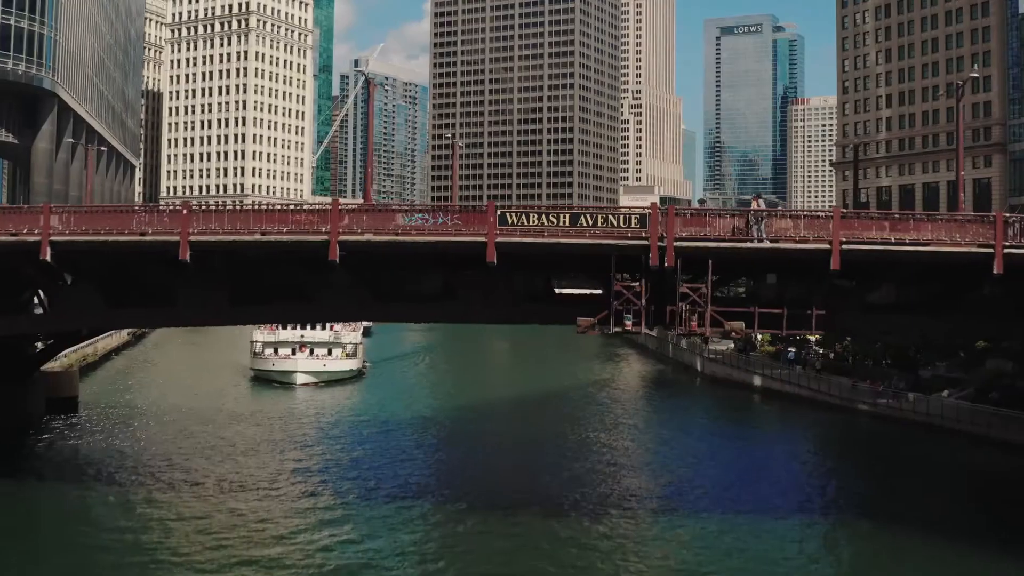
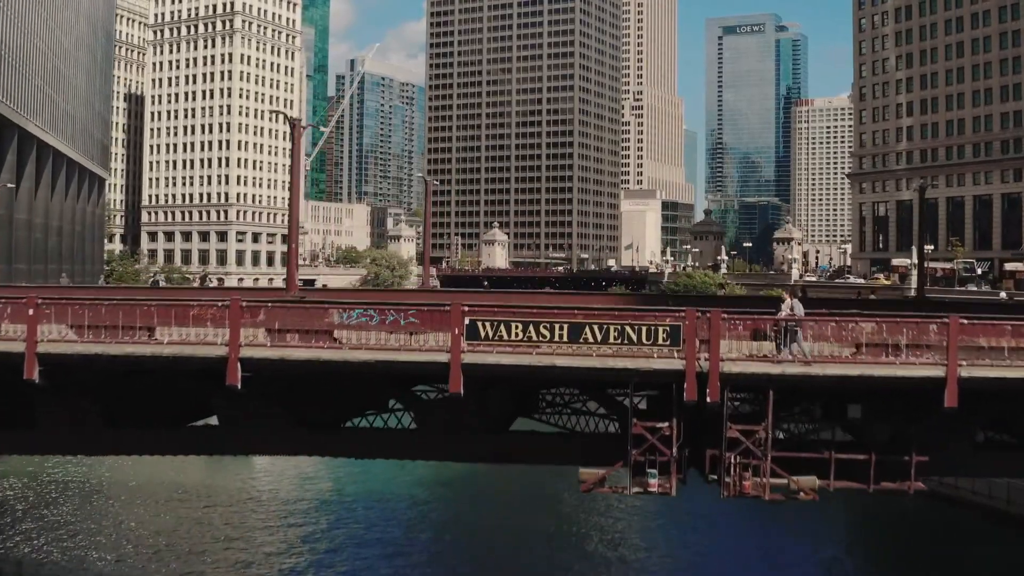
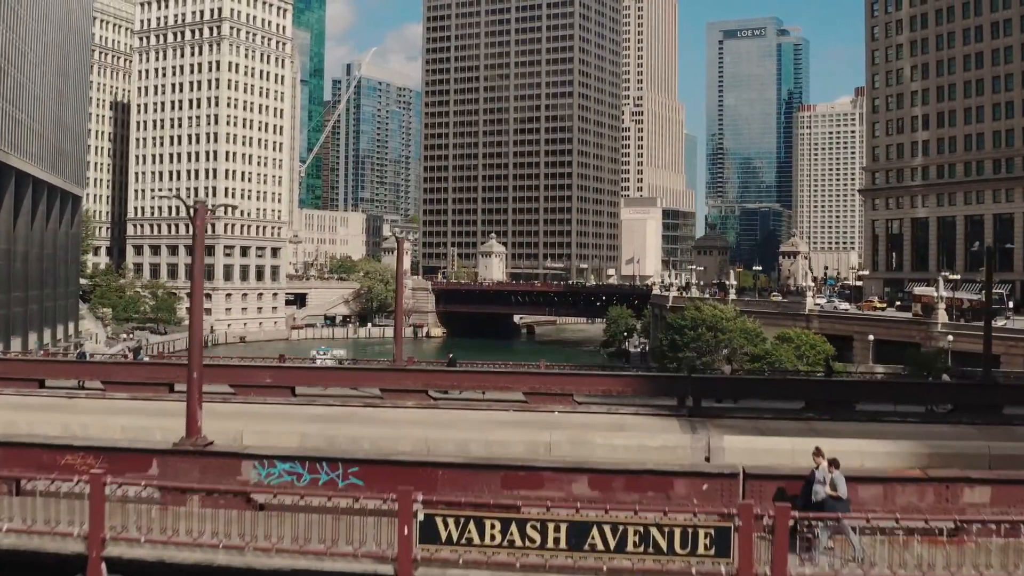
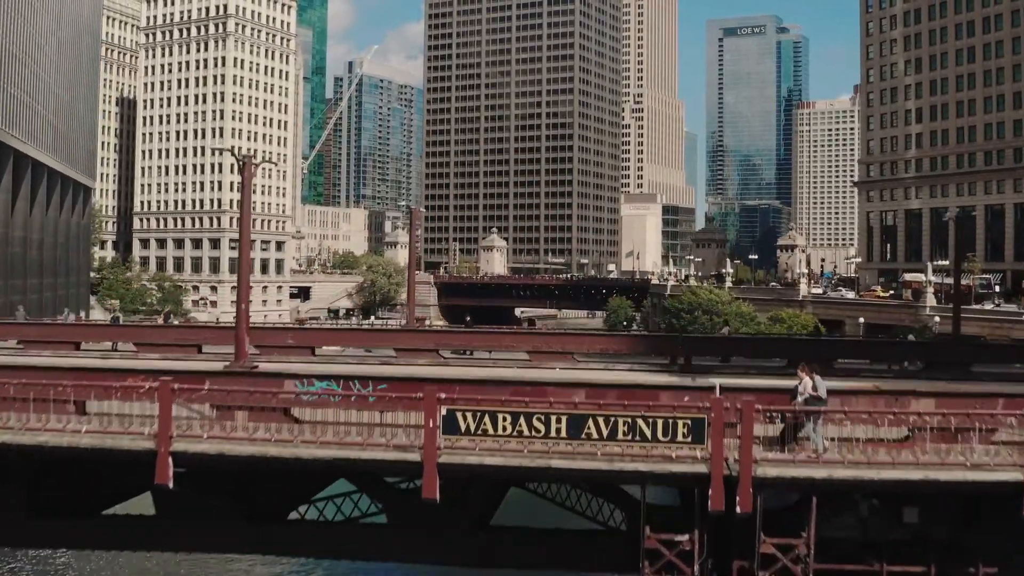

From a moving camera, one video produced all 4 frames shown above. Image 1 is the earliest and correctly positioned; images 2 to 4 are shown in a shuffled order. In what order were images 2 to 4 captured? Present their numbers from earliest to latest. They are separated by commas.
2, 4, 3
